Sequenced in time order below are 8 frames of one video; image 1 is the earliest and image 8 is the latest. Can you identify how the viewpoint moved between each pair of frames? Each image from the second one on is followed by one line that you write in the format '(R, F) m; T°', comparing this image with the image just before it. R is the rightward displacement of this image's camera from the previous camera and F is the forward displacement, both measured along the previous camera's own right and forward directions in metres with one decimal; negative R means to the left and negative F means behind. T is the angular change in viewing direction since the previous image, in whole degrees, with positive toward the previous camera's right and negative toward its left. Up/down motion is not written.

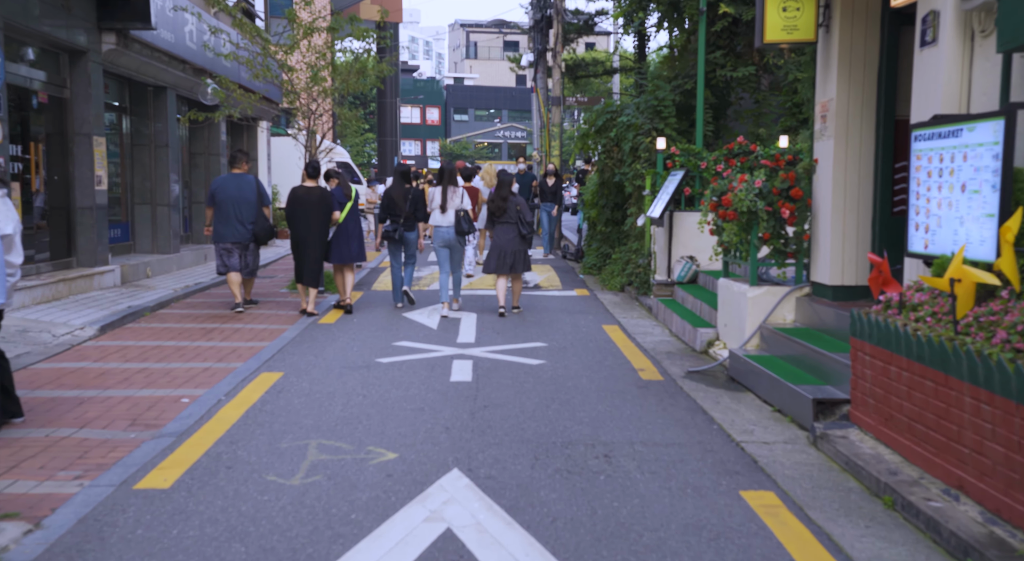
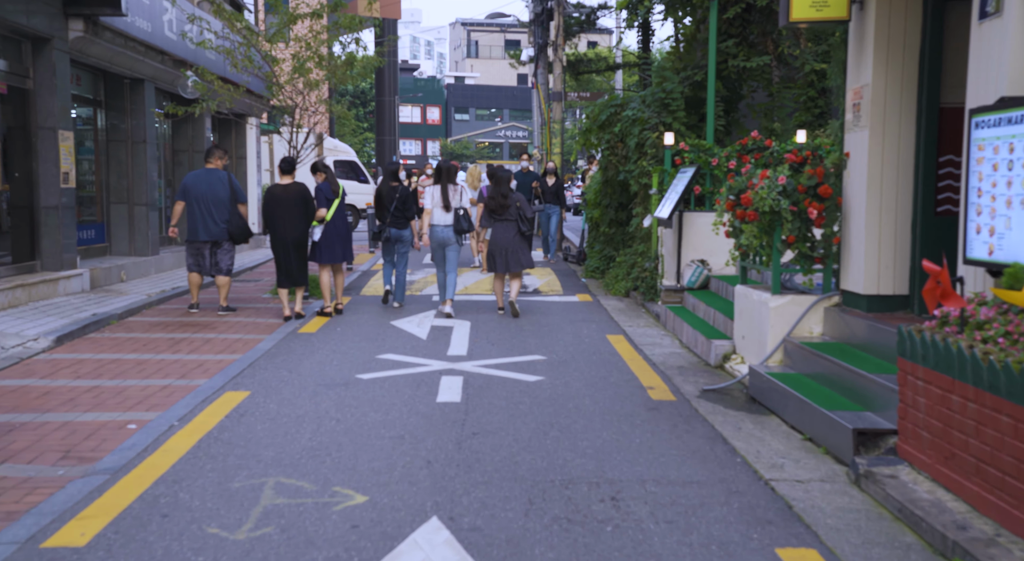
(+0.1, +0.7) m; 0°
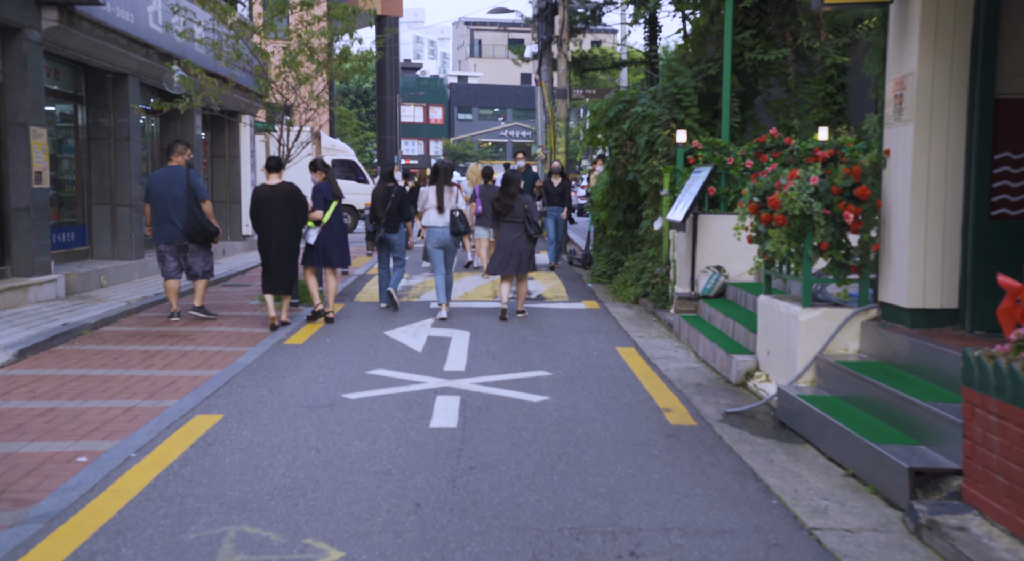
(0.0, +0.6) m; 0°
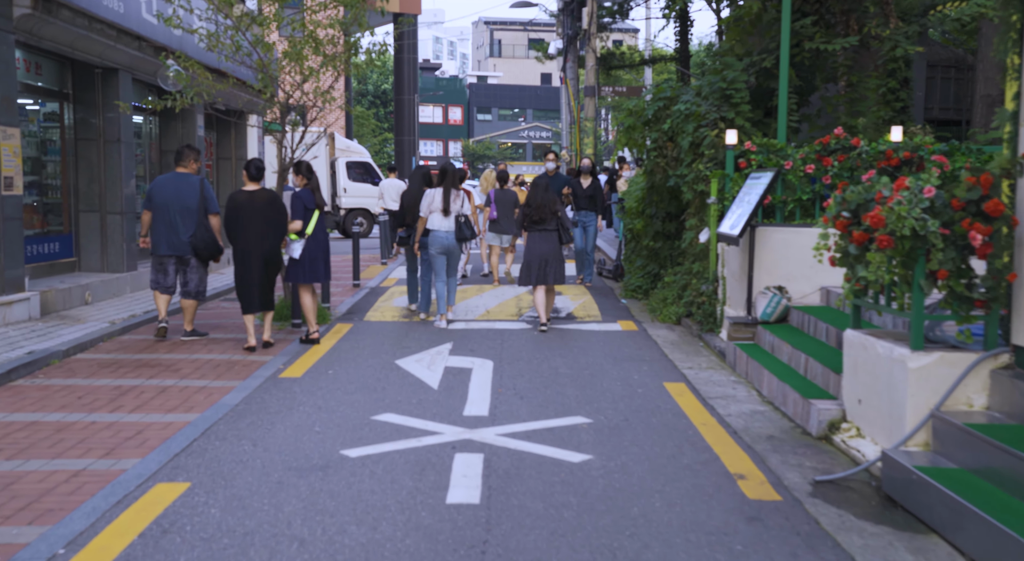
(-0.1, +1.1) m; -1°
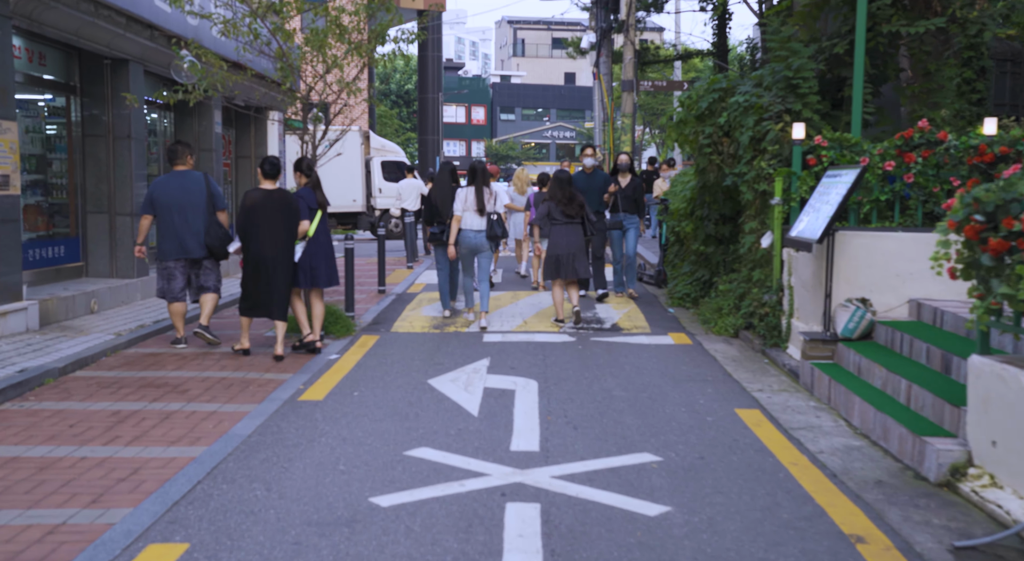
(-0.2, +0.8) m; -1°
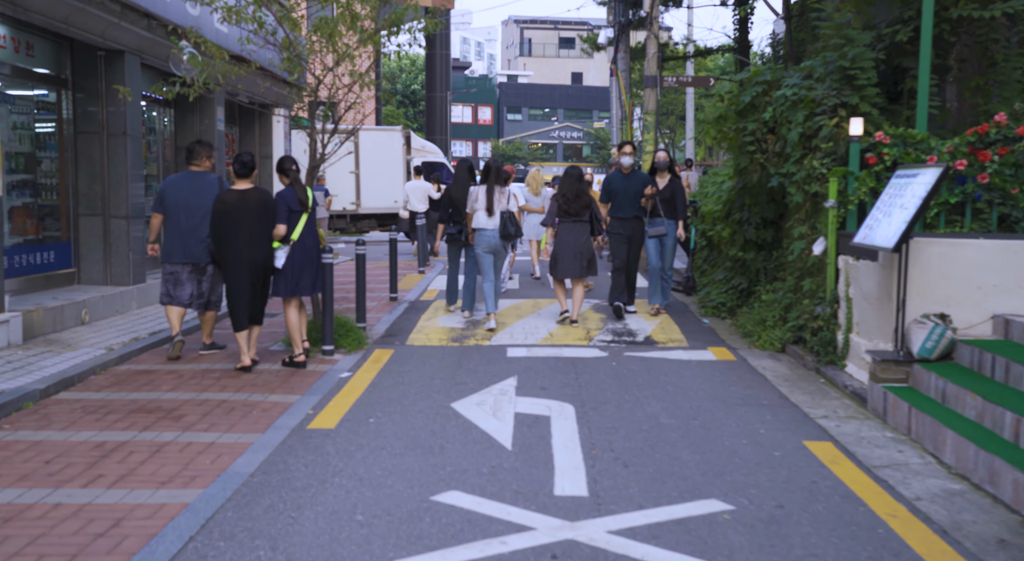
(-0.2, +0.7) m; 0°
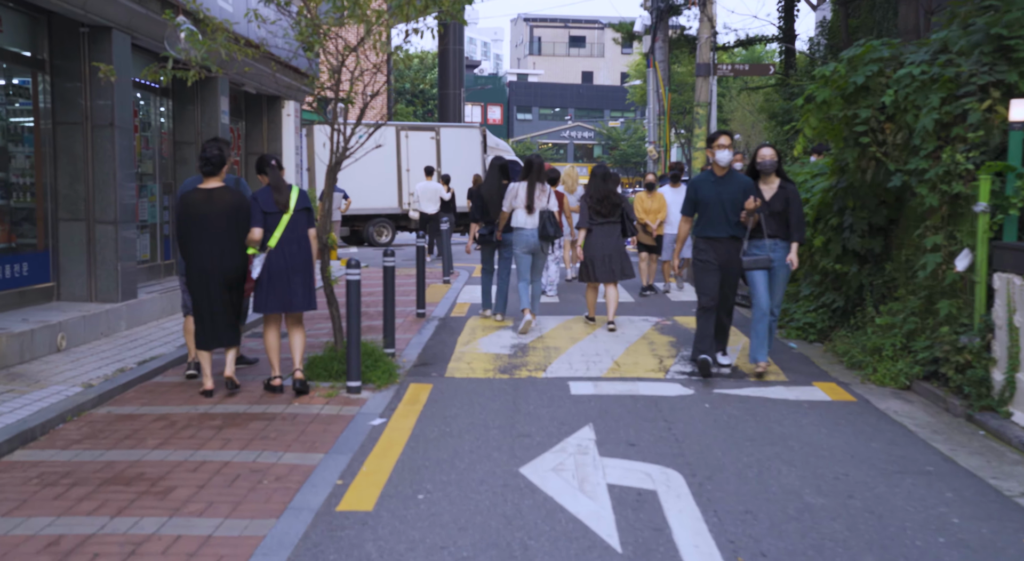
(-0.5, +1.5) m; 0°
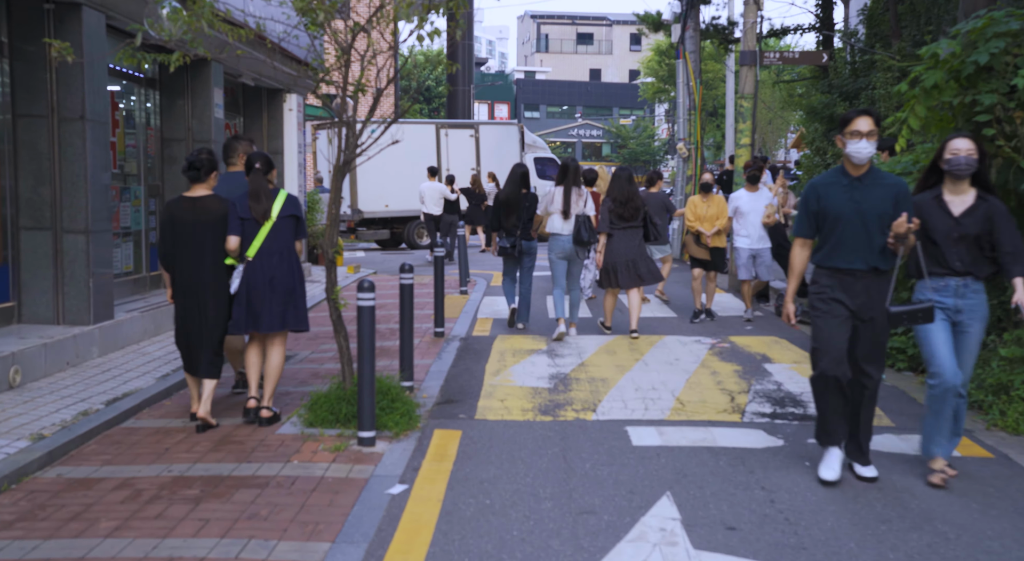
(-0.3, +1.3) m; 0°
